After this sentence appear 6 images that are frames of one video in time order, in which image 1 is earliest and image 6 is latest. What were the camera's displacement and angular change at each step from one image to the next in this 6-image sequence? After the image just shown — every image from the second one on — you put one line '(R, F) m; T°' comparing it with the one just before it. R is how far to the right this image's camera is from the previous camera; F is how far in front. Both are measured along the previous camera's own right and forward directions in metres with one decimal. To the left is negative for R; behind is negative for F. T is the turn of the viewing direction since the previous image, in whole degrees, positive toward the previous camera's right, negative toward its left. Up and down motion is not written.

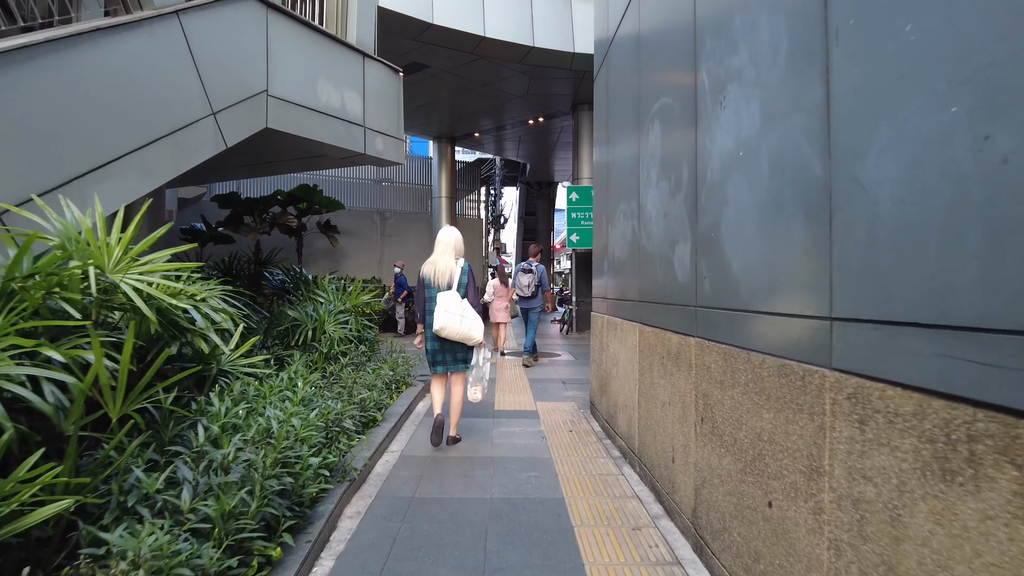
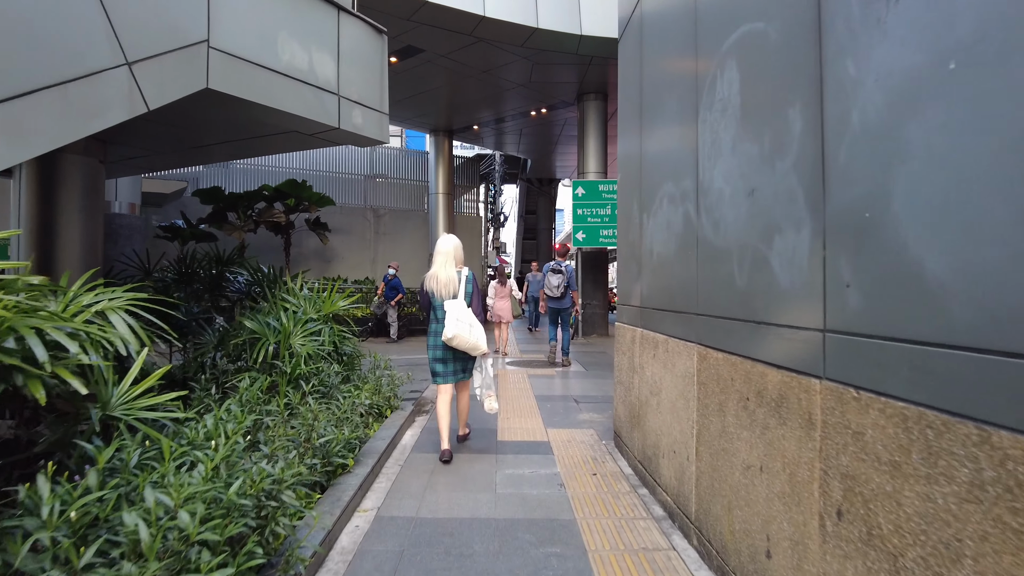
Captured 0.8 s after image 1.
(-0.1, +1.1) m; 0°
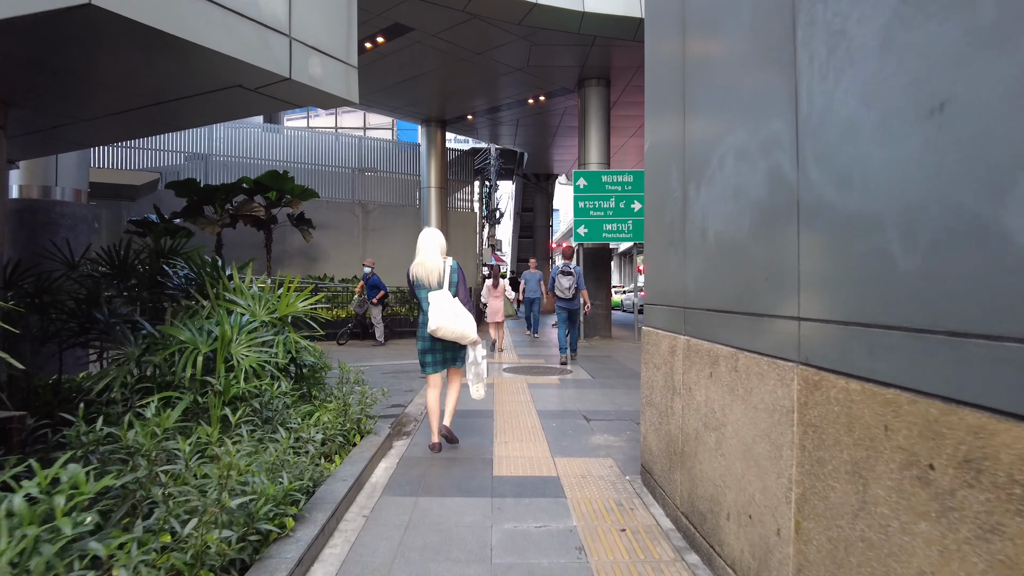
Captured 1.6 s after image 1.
(0.0, +1.1) m; 0°
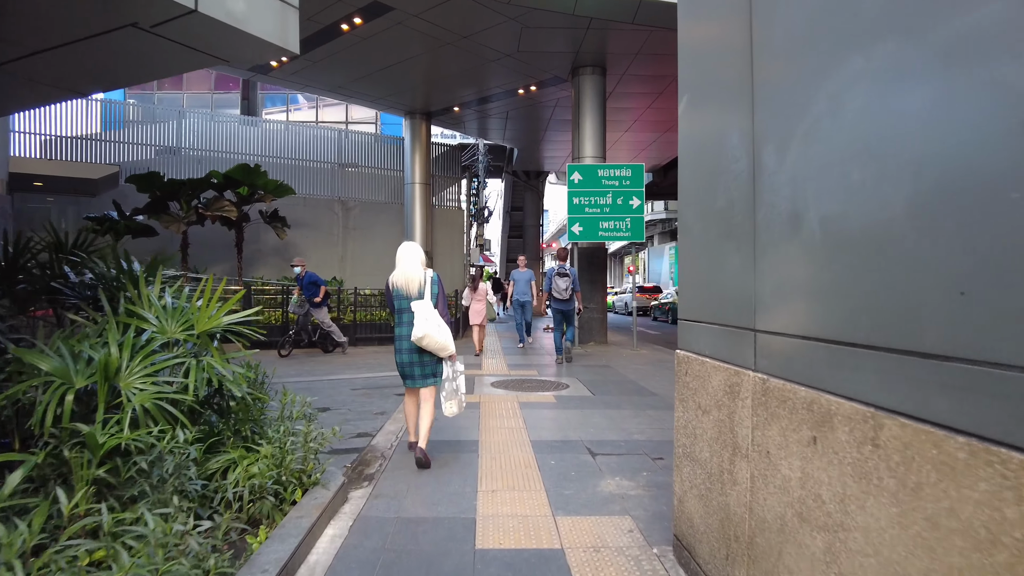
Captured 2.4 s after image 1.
(0.0, +1.1) m; +1°
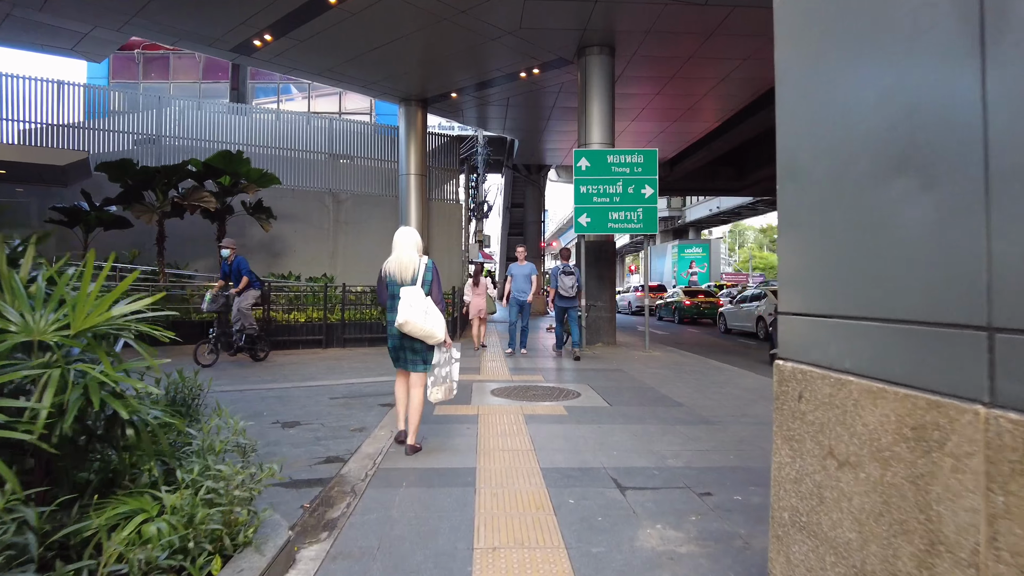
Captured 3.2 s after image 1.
(0.0, +1.1) m; 0°
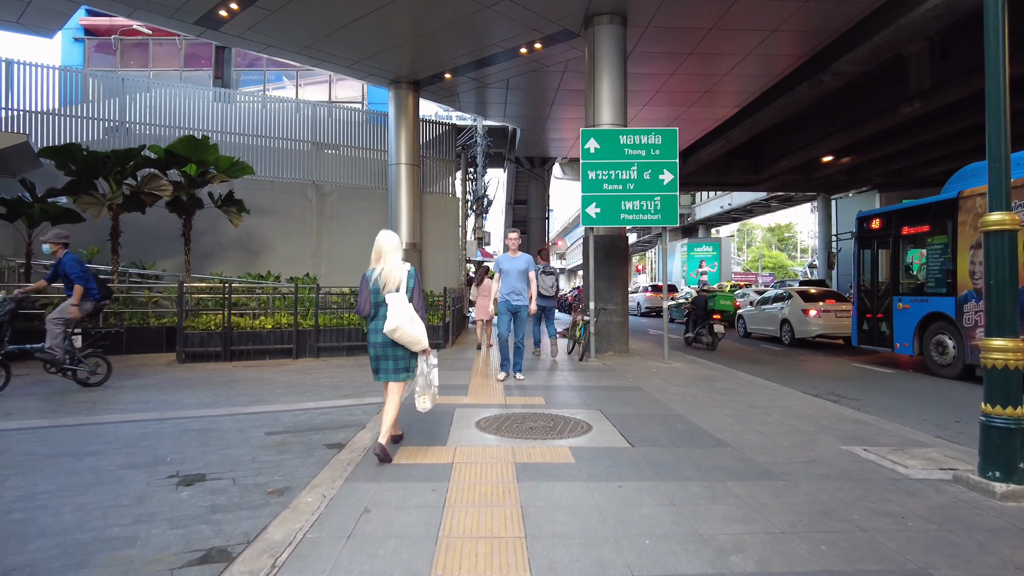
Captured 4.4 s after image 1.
(+0.1, +1.6) m; 0°
